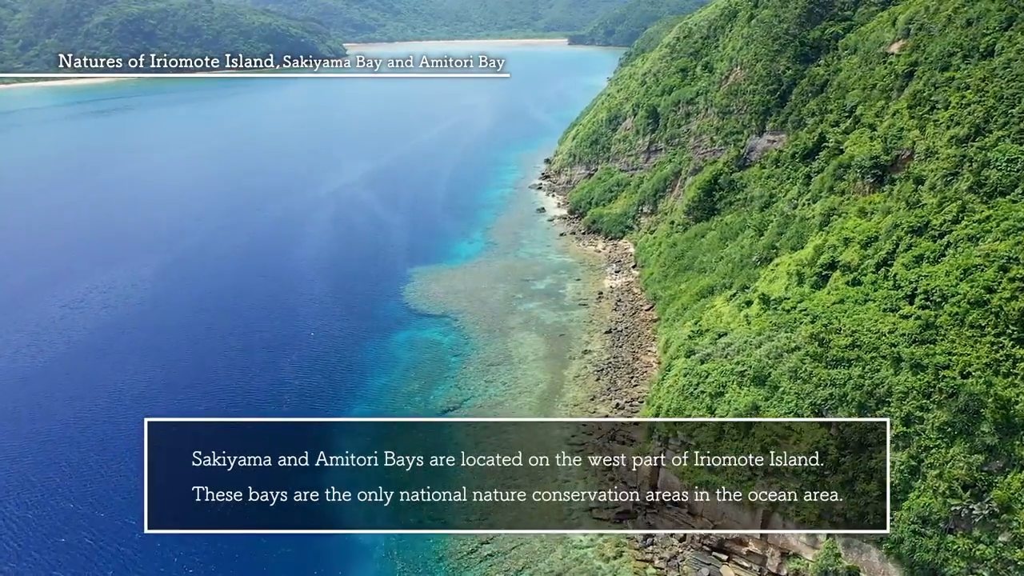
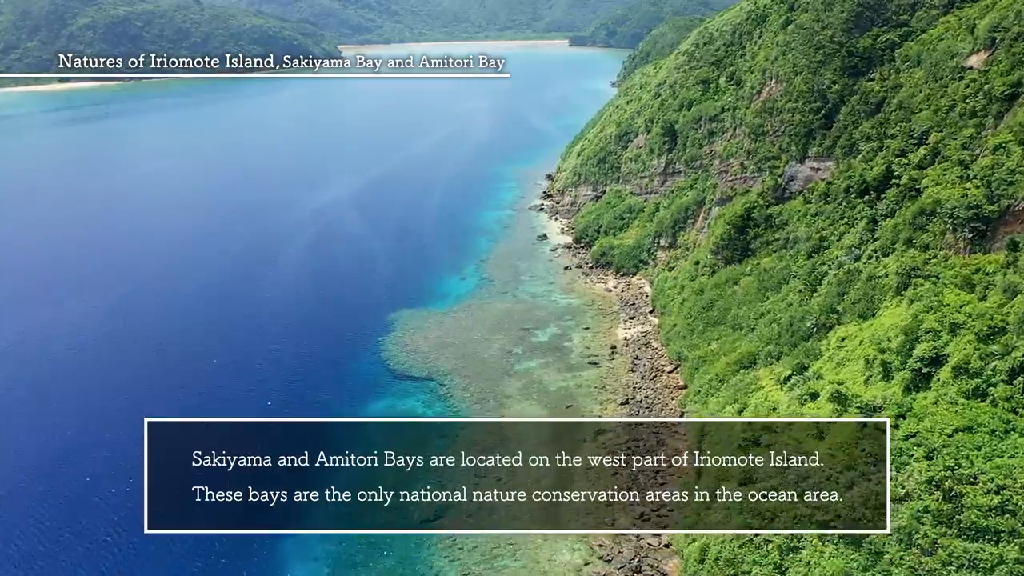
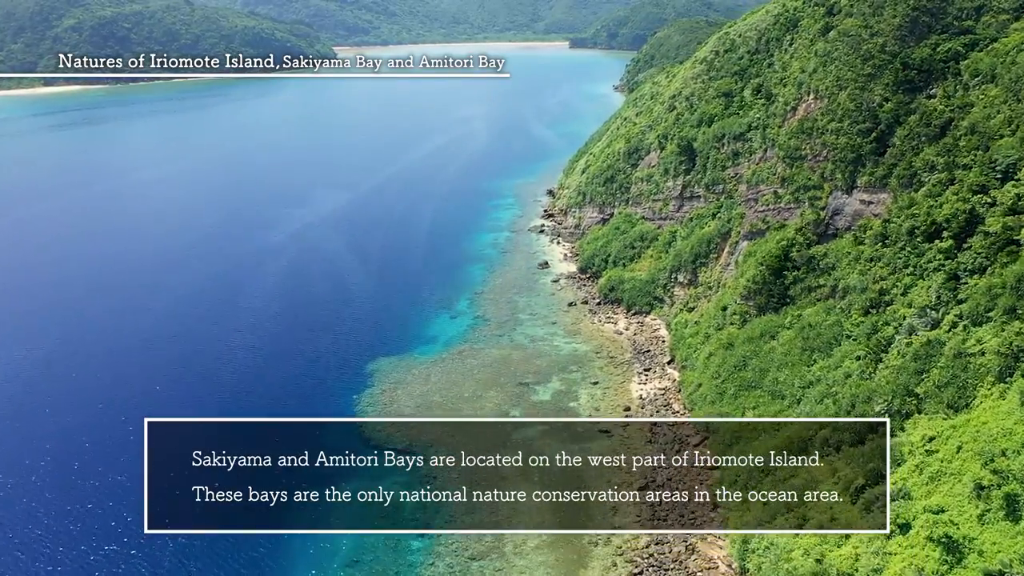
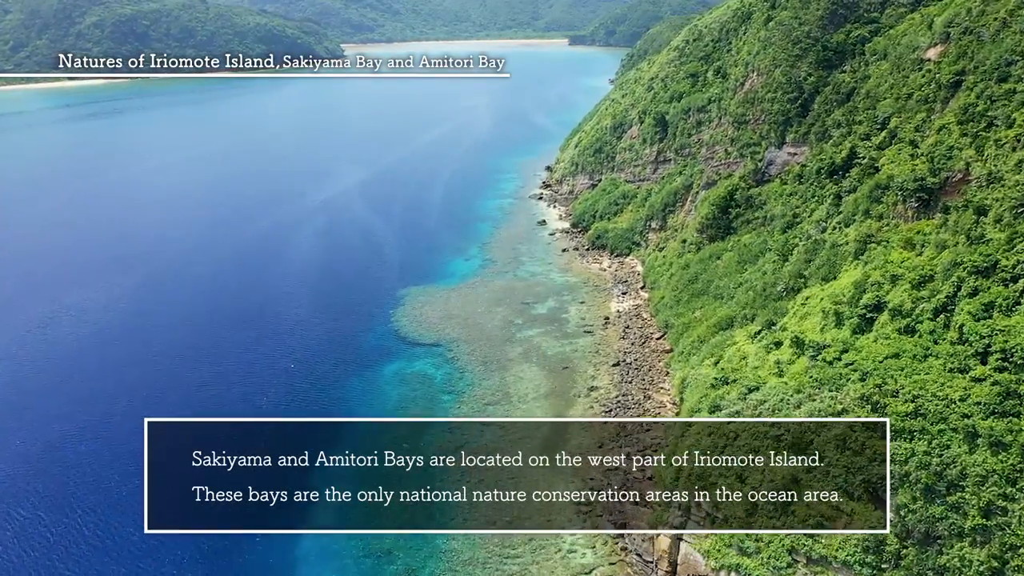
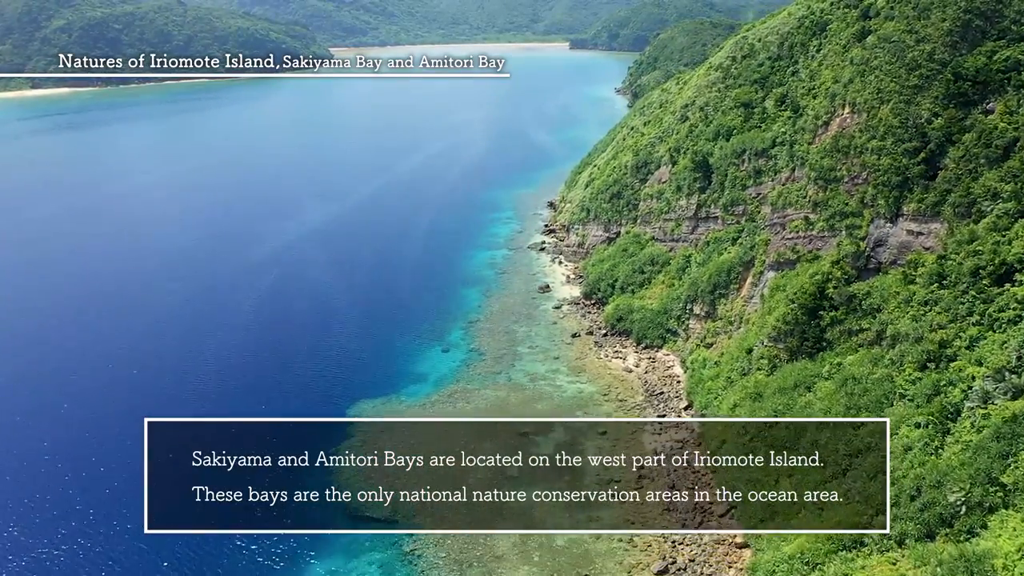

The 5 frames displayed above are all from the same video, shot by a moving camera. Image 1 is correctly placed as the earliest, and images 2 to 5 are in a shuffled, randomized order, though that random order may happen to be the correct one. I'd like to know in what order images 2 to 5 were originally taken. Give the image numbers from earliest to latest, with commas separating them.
4, 2, 3, 5
